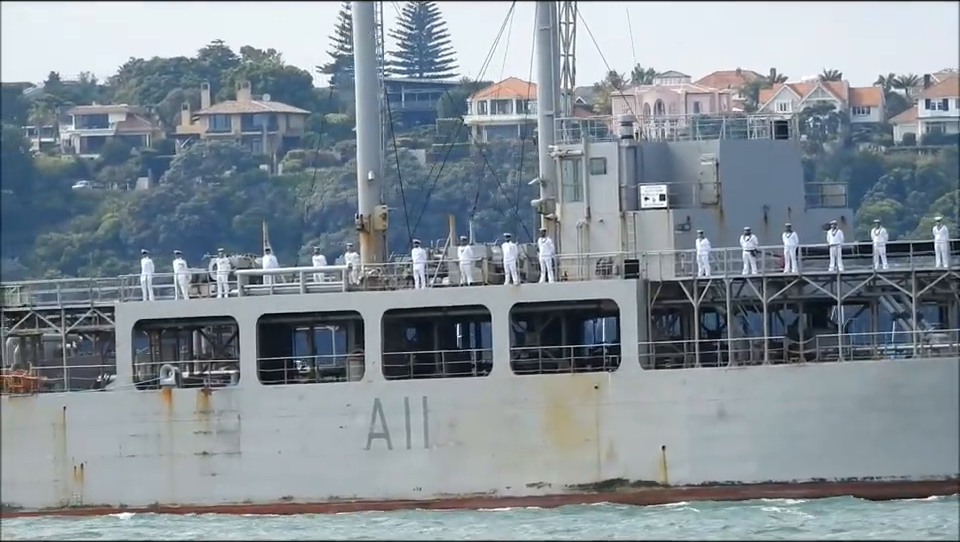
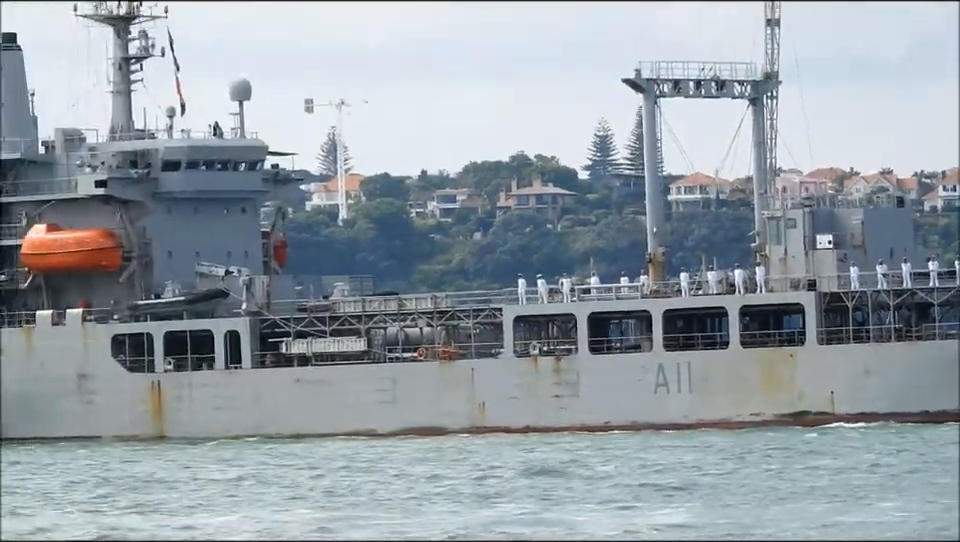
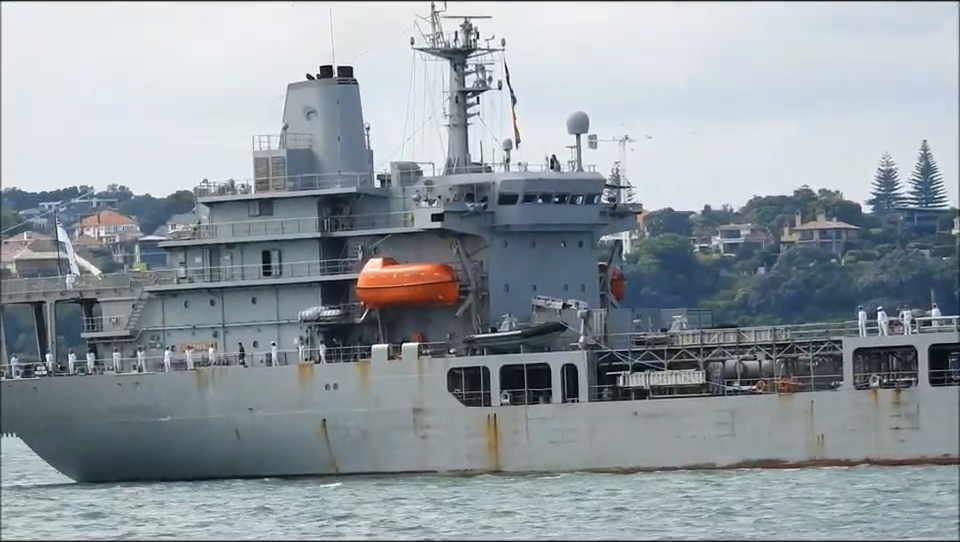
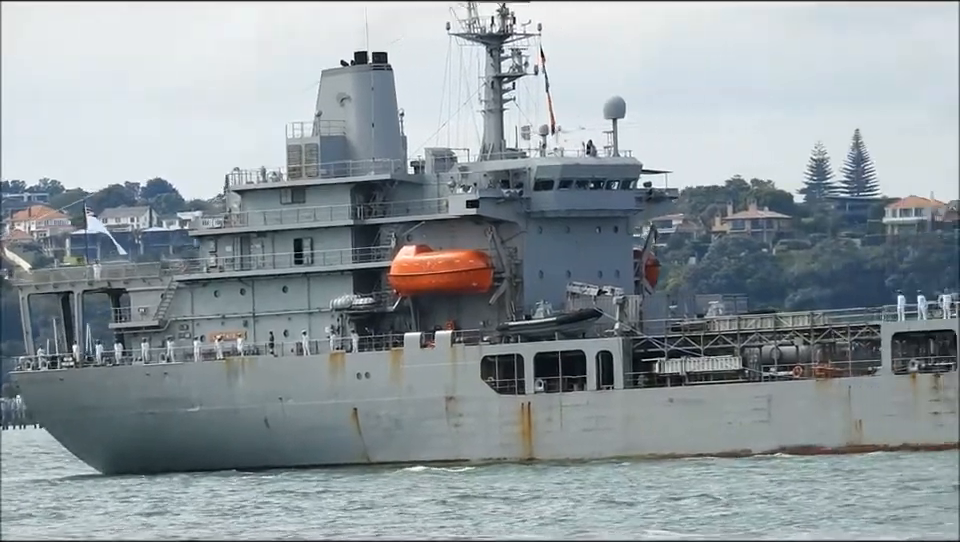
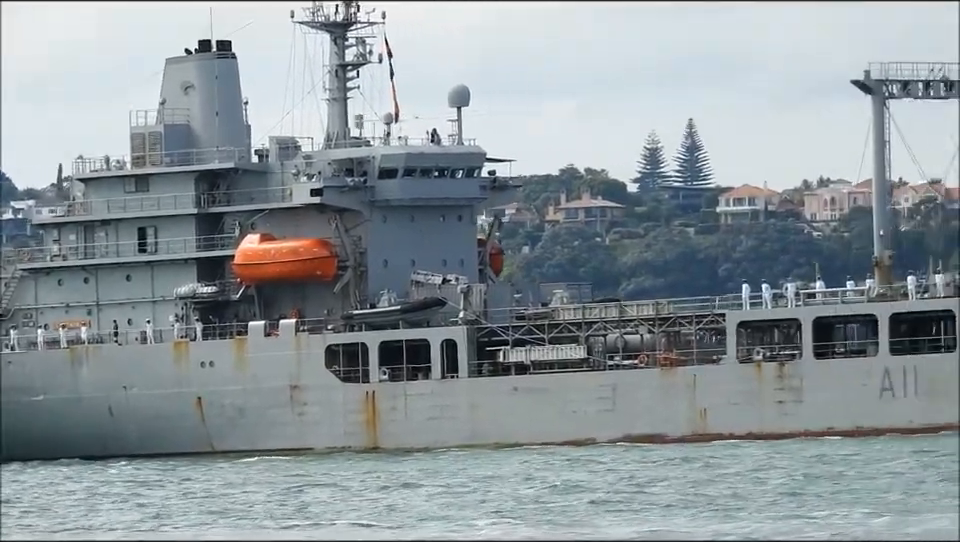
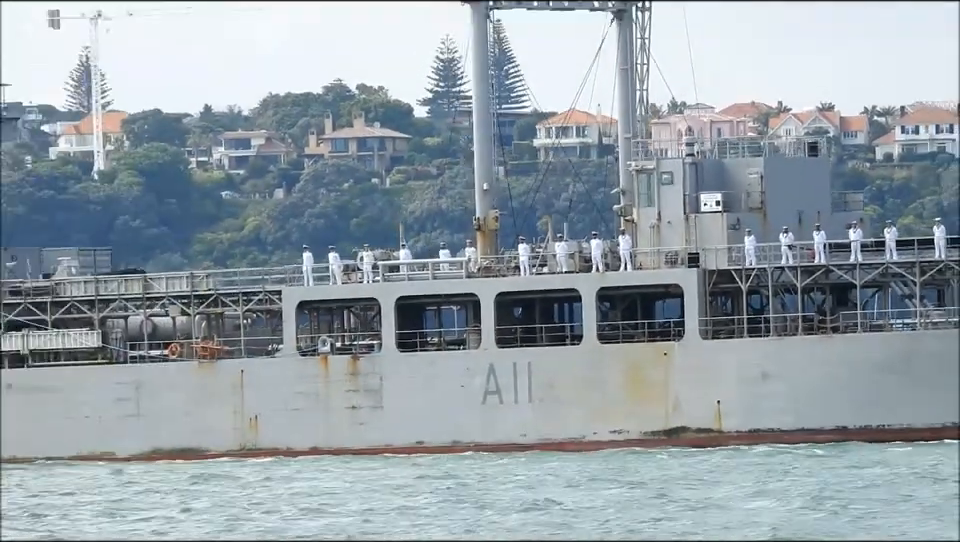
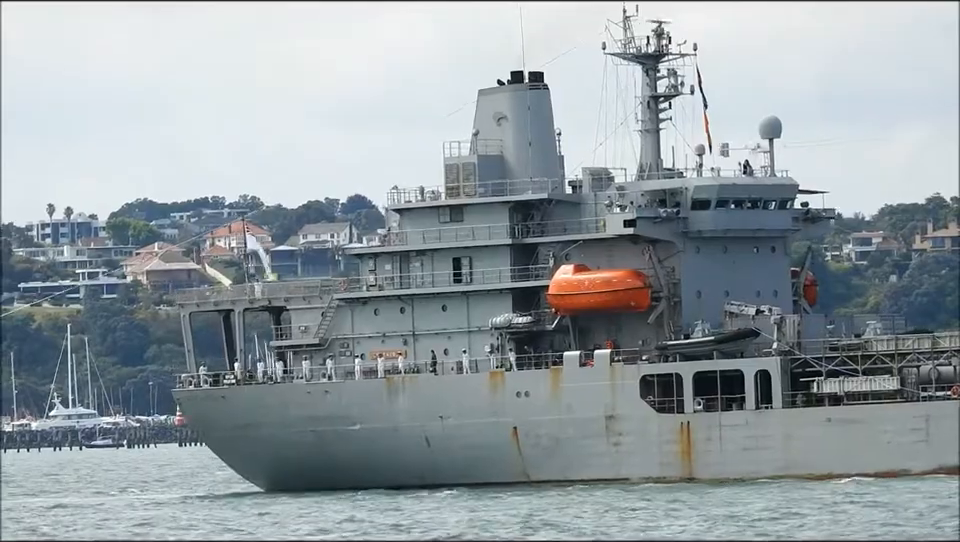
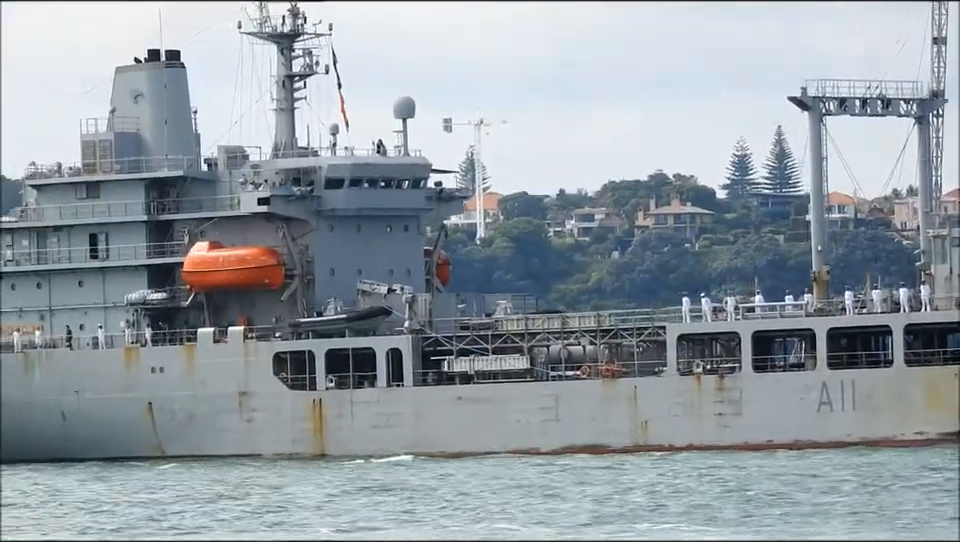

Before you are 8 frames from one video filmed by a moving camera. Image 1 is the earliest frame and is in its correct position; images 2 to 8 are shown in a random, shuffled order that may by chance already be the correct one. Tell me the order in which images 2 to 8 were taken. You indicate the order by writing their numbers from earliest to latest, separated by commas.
6, 2, 8, 3, 7, 4, 5
